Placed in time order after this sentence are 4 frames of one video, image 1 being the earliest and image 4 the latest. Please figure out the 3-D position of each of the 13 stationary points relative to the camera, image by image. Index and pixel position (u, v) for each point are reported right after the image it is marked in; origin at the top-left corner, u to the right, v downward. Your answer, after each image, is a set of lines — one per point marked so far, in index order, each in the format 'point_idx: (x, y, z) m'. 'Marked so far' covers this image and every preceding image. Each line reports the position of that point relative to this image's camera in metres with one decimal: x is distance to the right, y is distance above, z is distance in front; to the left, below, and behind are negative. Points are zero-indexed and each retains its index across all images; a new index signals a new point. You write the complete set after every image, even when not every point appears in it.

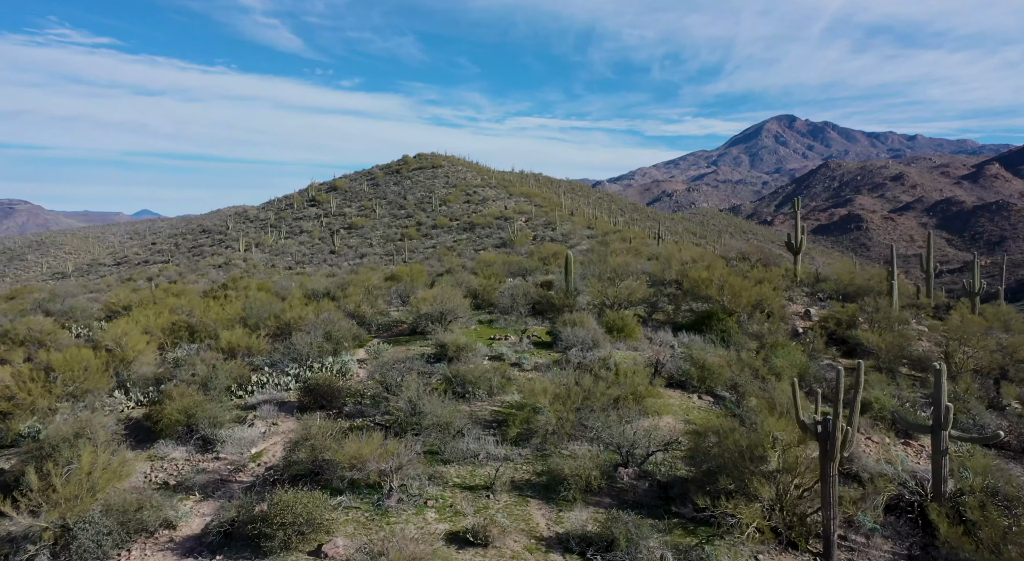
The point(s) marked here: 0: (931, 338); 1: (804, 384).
0: (+10.4, -1.4, +15.0) m
1: (+5.6, -2.0, +11.7) m
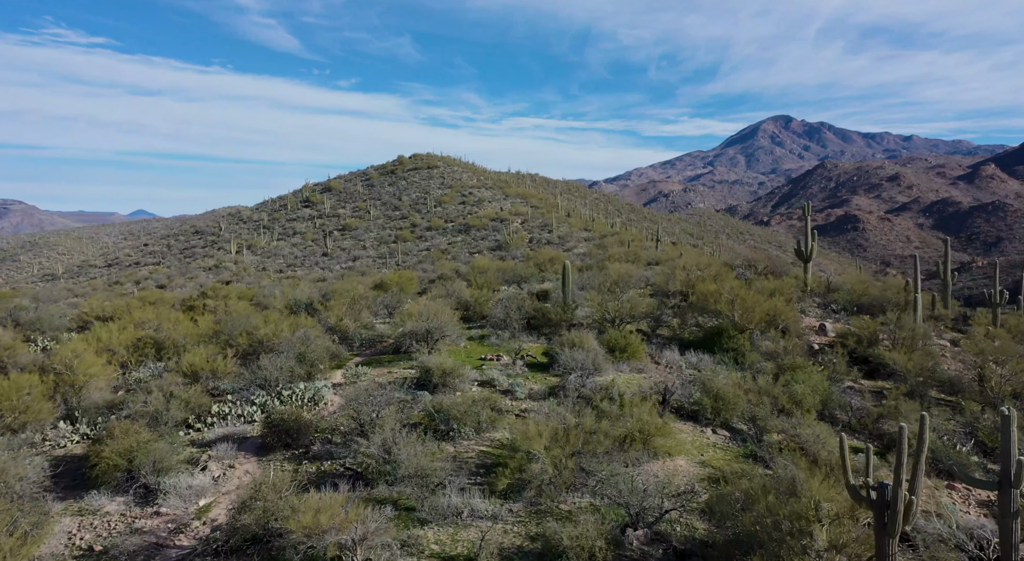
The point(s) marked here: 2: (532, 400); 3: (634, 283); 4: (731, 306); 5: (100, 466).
0: (+10.2, -1.7, +13.9) m
1: (+5.5, -2.3, +10.6) m
2: (+0.3, -2.0, +10.1) m
3: (+3.8, -0.1, +18.7) m
4: (+5.0, -0.6, +14.0) m
5: (-5.3, -2.4, +7.8) m
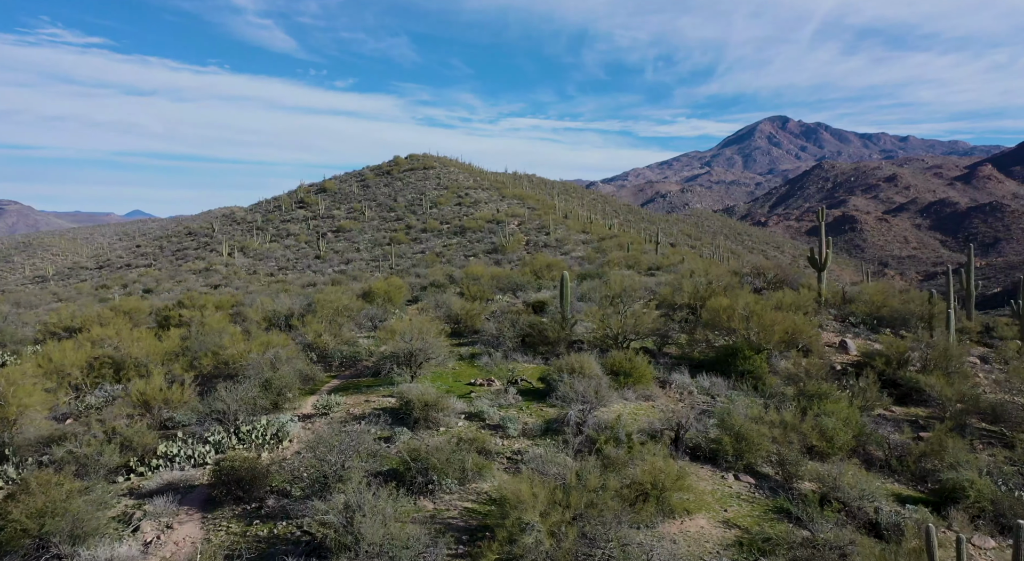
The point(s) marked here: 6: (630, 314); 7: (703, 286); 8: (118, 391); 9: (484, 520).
0: (+10.0, -2.0, +12.7) m
1: (+5.3, -2.6, +9.3) m
2: (+0.2, -2.3, +8.8) m
3: (+3.6, -0.4, +17.4) m
4: (+4.9, -0.9, +12.7) m
5: (-5.4, -2.7, +6.5) m
6: (+2.8, -0.7, +14.2) m
7: (+5.2, -0.1, +16.6) m
8: (-7.8, -2.1, +12.0) m
9: (-0.3, -2.6, +6.8) m
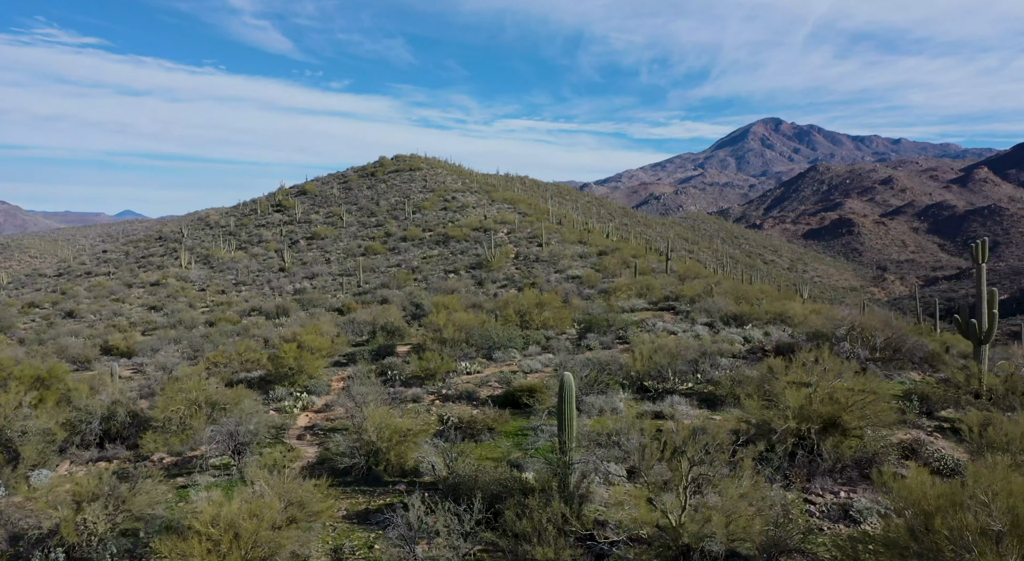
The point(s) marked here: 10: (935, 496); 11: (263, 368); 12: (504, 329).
0: (+9.5, -3.5, +5.5) m
1: (+4.8, -4.0, +2.1) m
2: (-0.3, -3.7, +1.5) m
3: (+3.0, -1.9, +10.2) m
4: (+4.3, -2.3, +5.5) m
5: (-5.9, -4.1, -0.8) m
6: (+2.2, -2.2, +7.0) m
7: (+4.6, -1.6, +9.4) m
8: (-8.3, -3.6, +4.6) m
9: (-0.8, -4.1, -0.4) m
10: (+4.1, -2.0, +6.1) m
11: (-6.8, -2.0, +15.4) m
12: (-0.4, -1.3, +17.3) m
